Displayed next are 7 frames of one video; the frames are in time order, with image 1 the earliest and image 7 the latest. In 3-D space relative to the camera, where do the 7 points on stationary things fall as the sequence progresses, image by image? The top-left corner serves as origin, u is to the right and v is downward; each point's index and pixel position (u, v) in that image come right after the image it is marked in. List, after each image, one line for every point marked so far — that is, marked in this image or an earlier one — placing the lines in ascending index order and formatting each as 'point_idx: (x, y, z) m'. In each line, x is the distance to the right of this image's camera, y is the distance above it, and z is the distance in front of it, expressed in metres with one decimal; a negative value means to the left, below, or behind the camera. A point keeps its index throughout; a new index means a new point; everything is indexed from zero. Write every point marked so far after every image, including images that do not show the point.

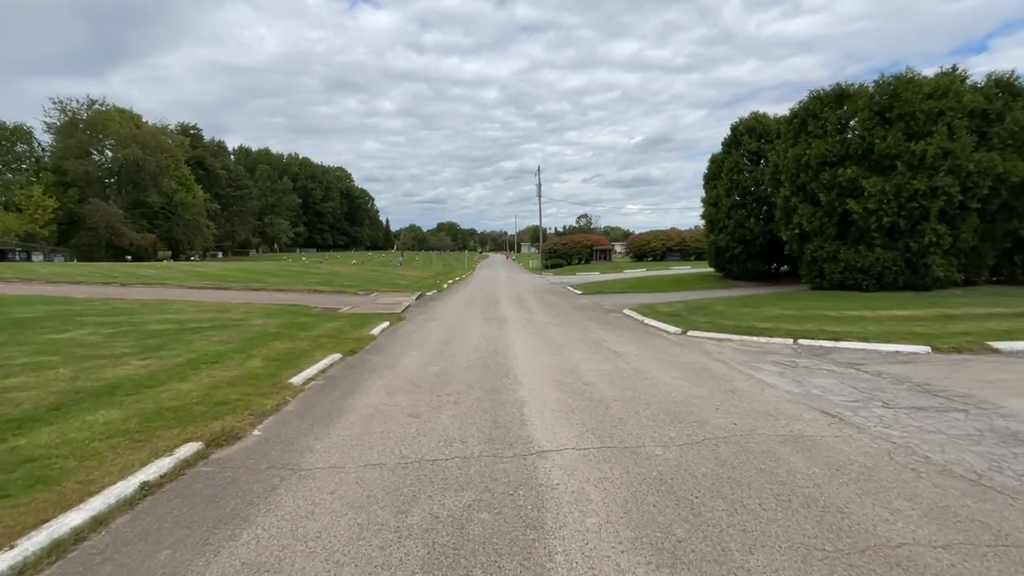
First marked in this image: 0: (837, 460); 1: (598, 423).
0: (+3.5, -1.9, +5.2) m
1: (+1.1, -1.8, +6.3) m
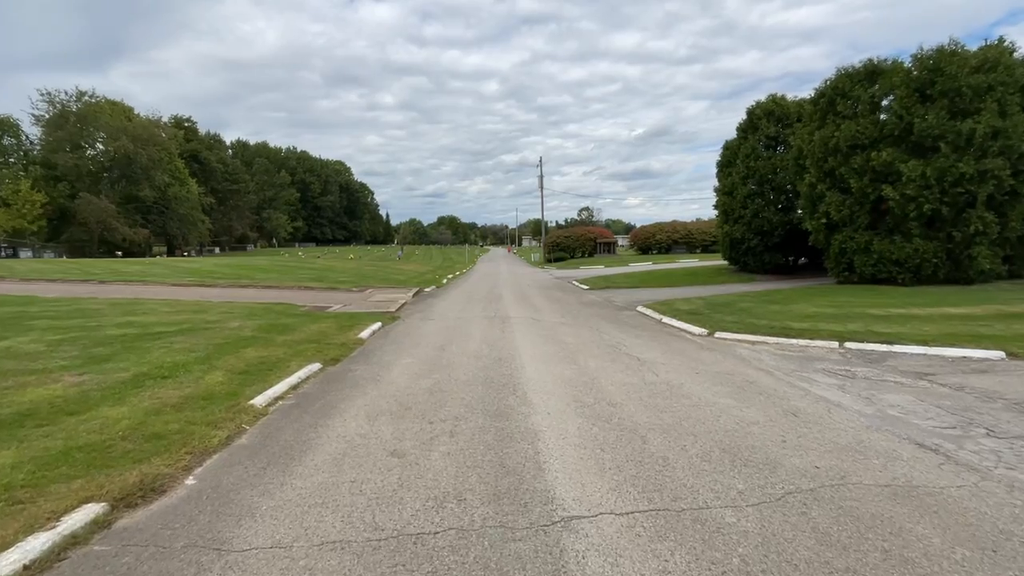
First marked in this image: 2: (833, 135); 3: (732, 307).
0: (+3.7, -1.9, +3.7) m
1: (+1.3, -1.8, +4.8) m
2: (+12.6, +6.0, +19.0) m
3: (+6.9, -0.6, +15.1) m
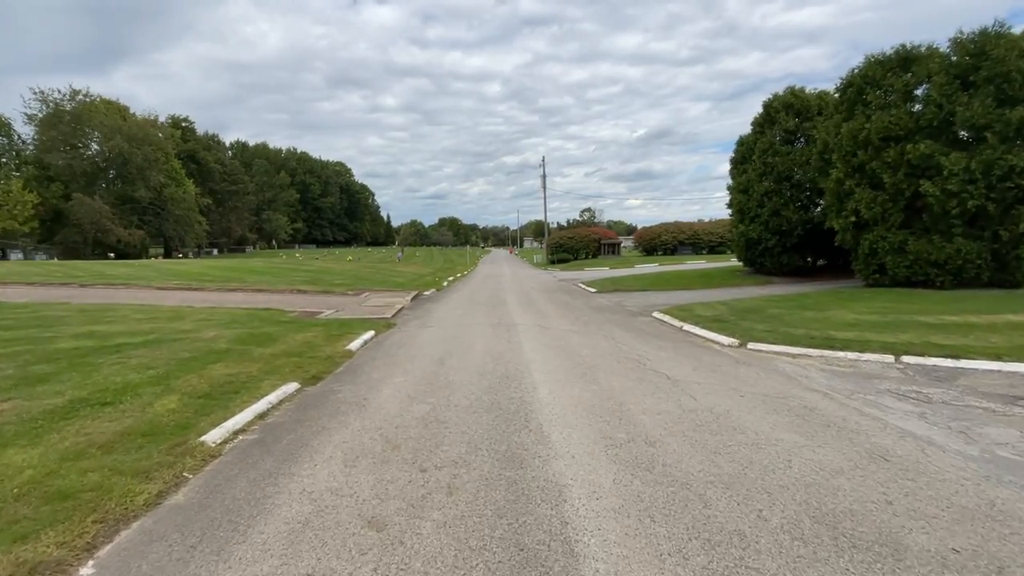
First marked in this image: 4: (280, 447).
0: (+3.8, -2.0, +2.4) m
1: (+1.4, -1.9, +3.4) m
2: (+12.8, +5.9, +17.6) m
3: (+7.0, -0.7, +13.7) m
4: (-2.7, -1.9, +5.7) m
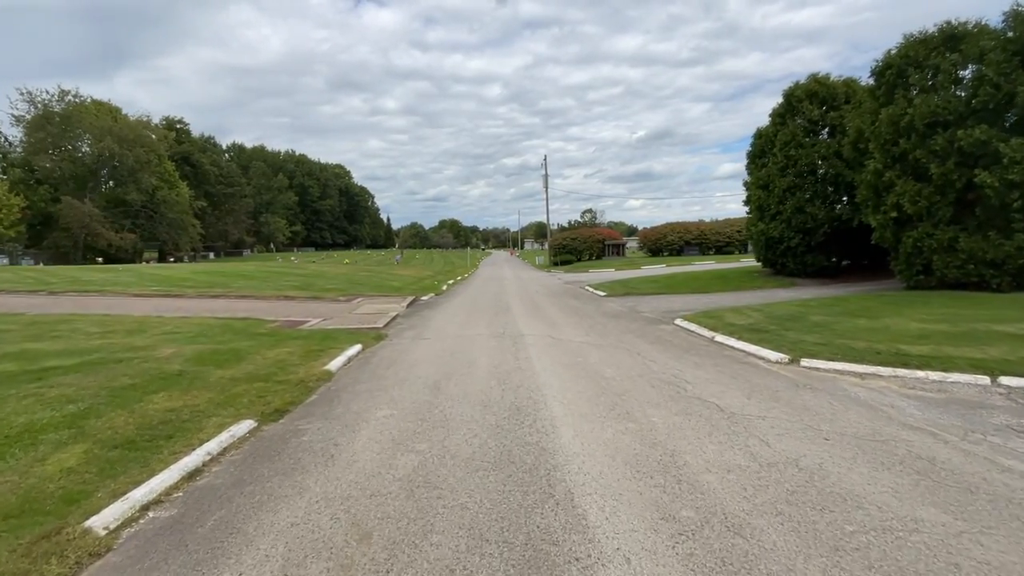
0: (+4.0, -2.1, +0.6) m
1: (+1.6, -2.0, +1.7) m
2: (+12.9, +5.8, +15.9) m
3: (+7.2, -0.8, +12.0) m
4: (-2.6, -2.0, +4.0) m
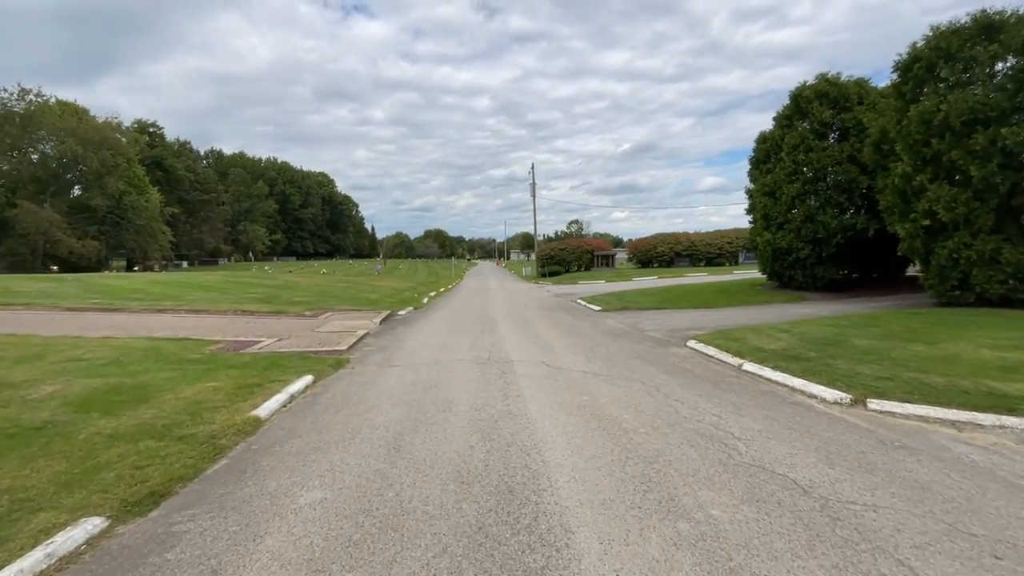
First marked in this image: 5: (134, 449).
0: (+4.0, -2.2, -1.4) m
1: (+1.6, -2.1, -0.4) m
2: (+12.6, +5.3, +14.3) m
3: (+7.0, -1.2, +10.0) m
4: (-2.6, -2.2, +1.7) m
5: (-4.4, -1.9, +5.7) m
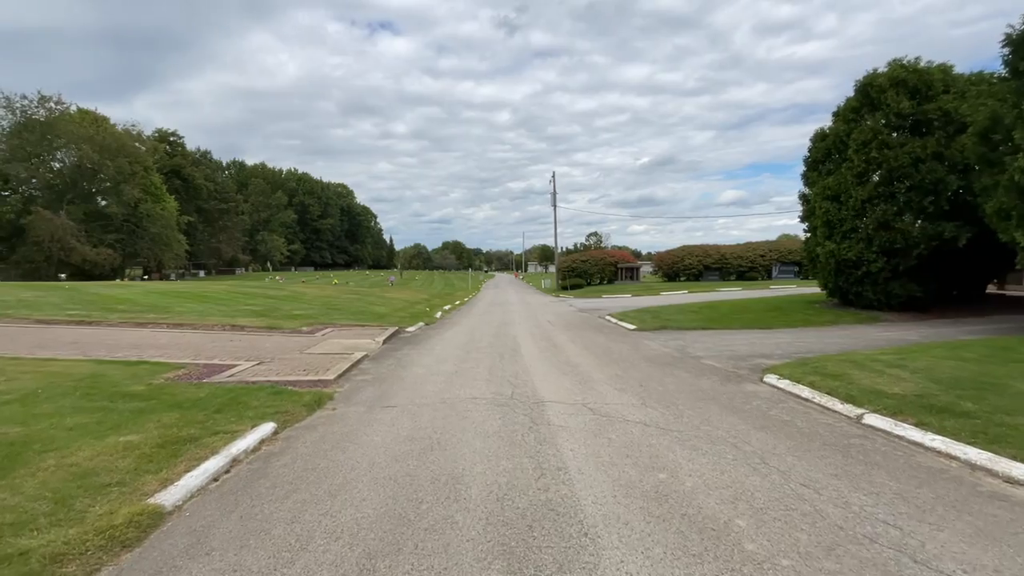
0: (+4.1, -2.2, -4.2) m
1: (+1.7, -2.2, -3.0) m
2: (+13.3, +4.8, +11.4) m
3: (+7.5, -1.6, +7.2) m
4: (-2.4, -2.2, -0.8) m
5: (-4.1, -2.0, +3.2) m
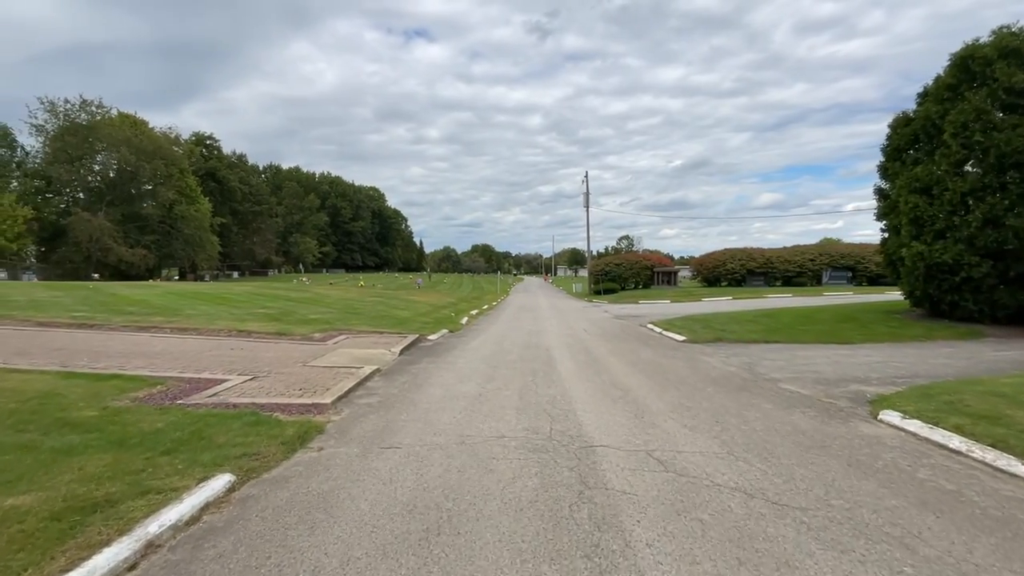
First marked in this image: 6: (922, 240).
0: (+3.9, -2.3, -6.4) m
1: (+1.6, -2.2, -5.2) m
2: (+14.0, +4.5, +8.6) m
3: (+7.9, -1.7, +4.7) m
4: (-2.4, -2.2, -2.7) m
5: (-3.9, -2.0, +1.5) m
6: (+13.9, +1.6, +16.4) m
